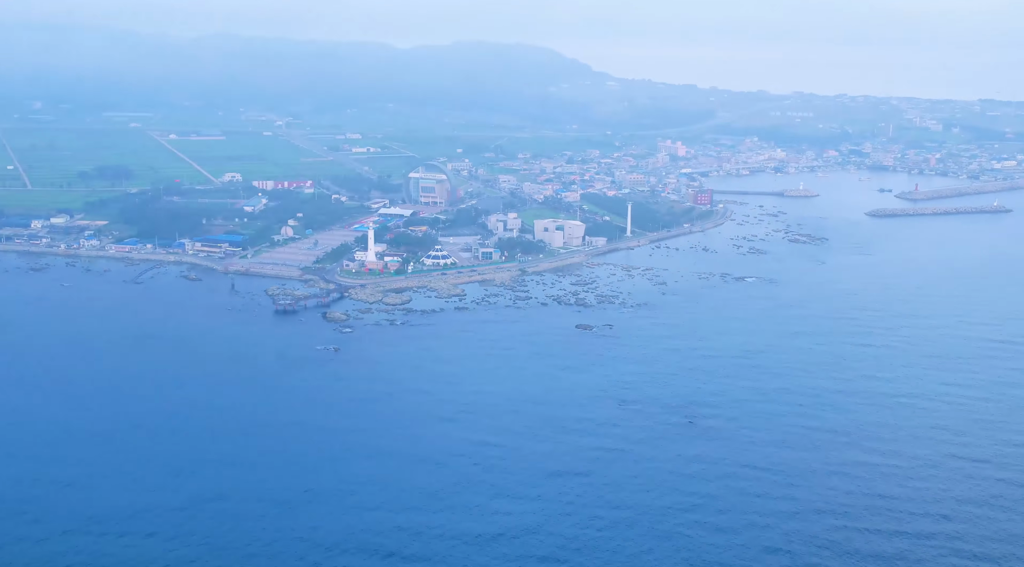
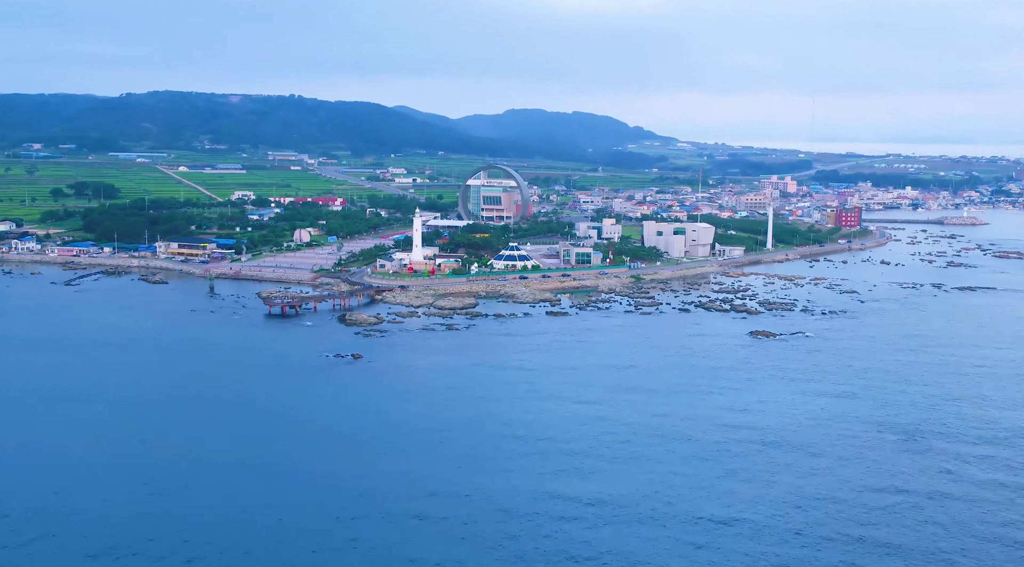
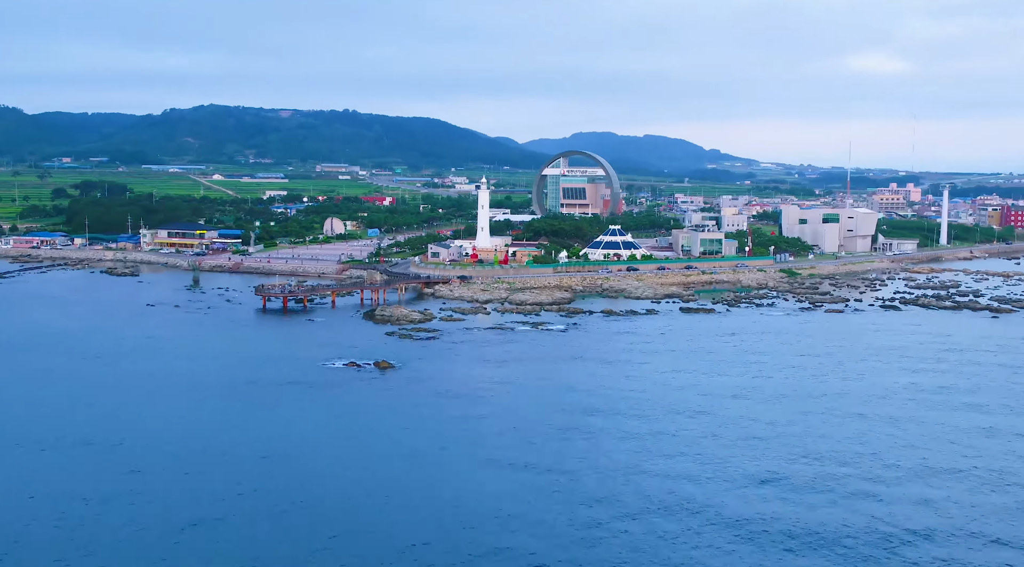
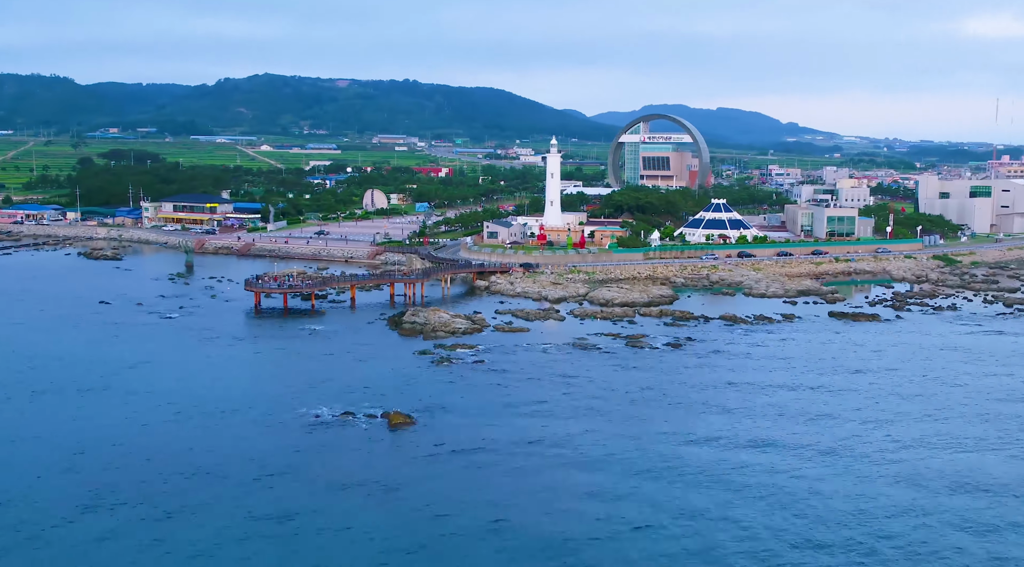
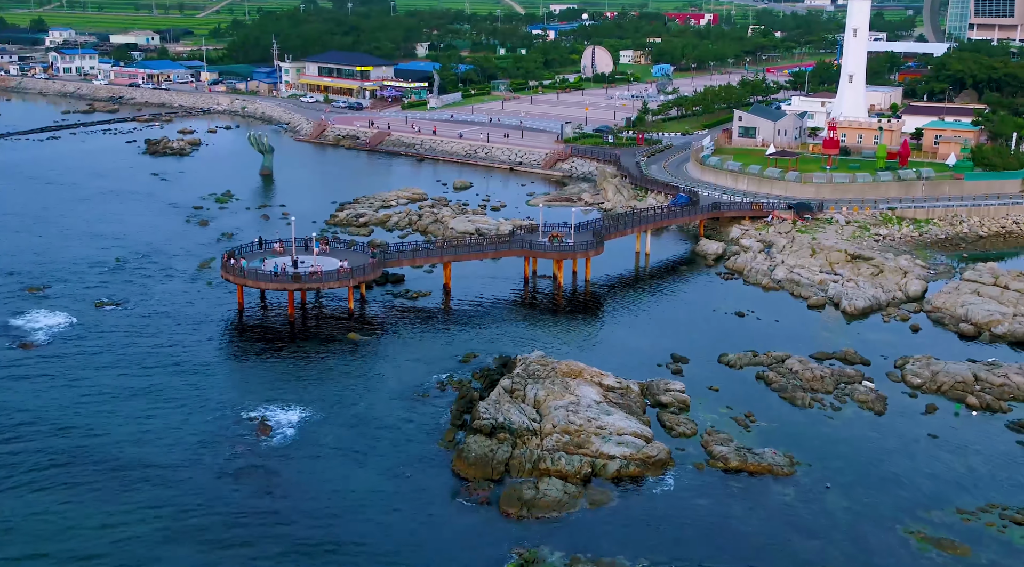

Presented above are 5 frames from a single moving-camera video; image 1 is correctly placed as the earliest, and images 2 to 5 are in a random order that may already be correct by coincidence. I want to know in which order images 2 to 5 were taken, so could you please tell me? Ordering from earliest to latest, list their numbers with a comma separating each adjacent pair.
2, 3, 4, 5
